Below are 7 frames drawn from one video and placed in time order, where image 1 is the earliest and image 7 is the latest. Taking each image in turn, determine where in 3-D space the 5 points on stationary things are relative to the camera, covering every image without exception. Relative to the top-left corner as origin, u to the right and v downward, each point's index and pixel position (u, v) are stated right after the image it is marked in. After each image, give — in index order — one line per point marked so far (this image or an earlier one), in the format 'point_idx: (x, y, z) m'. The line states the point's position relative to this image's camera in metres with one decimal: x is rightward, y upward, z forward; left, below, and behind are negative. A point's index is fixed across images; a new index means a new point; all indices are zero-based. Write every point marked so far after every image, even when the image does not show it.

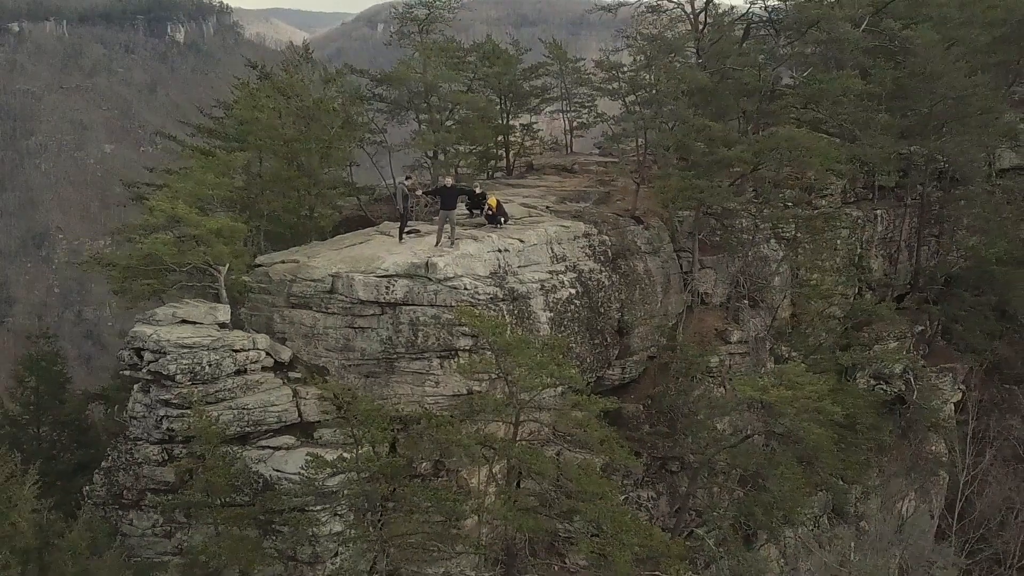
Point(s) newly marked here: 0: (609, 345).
0: (+2.1, -1.2, +14.5) m
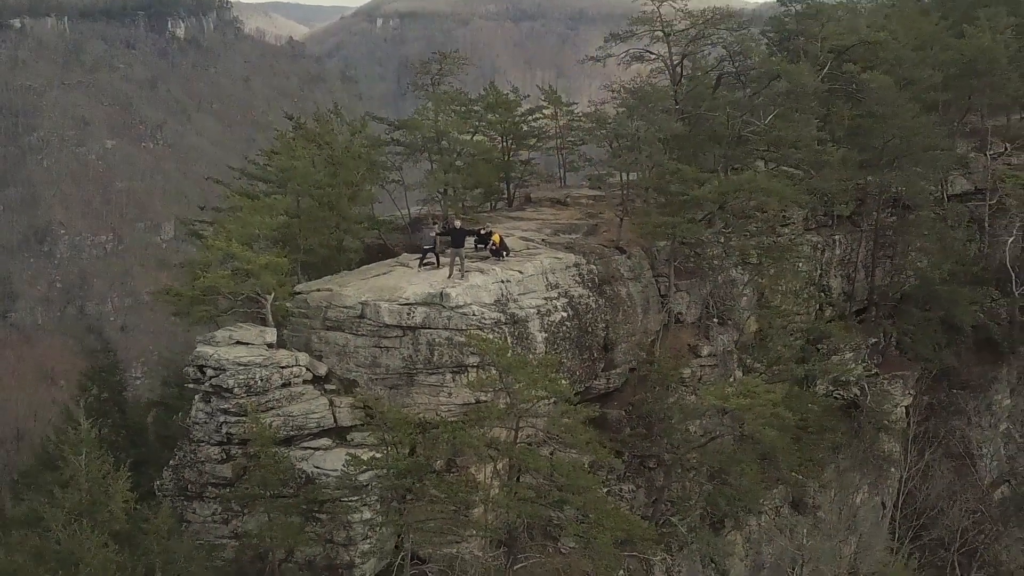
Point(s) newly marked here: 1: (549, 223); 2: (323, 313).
0: (+2.1, -1.7, +16.9) m
1: (+1.0, +1.7, +19.7) m
2: (-4.4, -0.6, +15.8) m
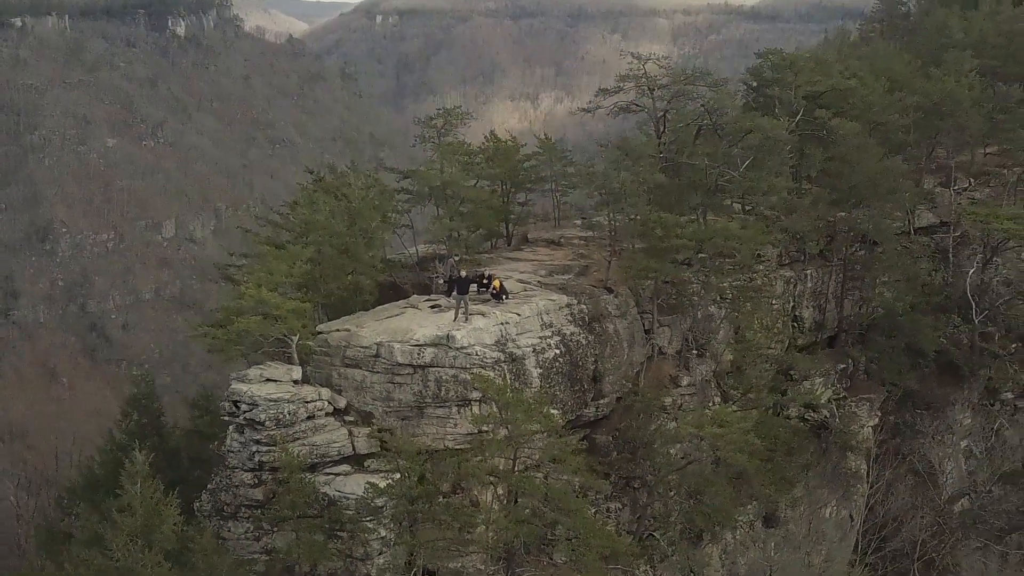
0: (+2.0, -2.8, +18.8) m
1: (+1.0, +0.7, +21.6) m
2: (-4.4, -1.7, +17.7) m
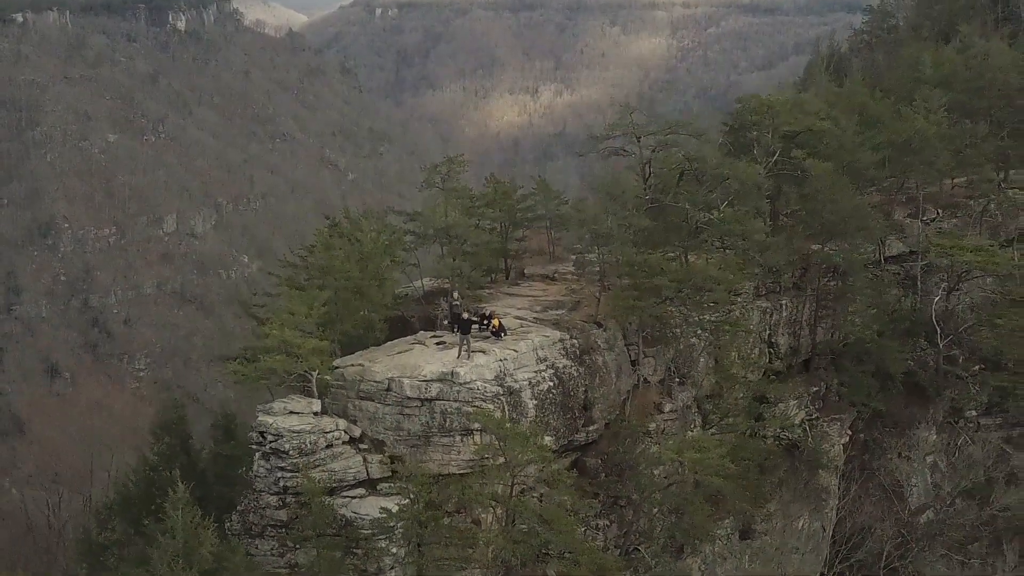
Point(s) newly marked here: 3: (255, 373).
0: (+2.0, -3.9, +20.7) m
1: (+0.9, -0.4, +23.5) m
2: (-4.5, -2.8, +19.6) m
3: (-7.3, -2.4, +19.2) m
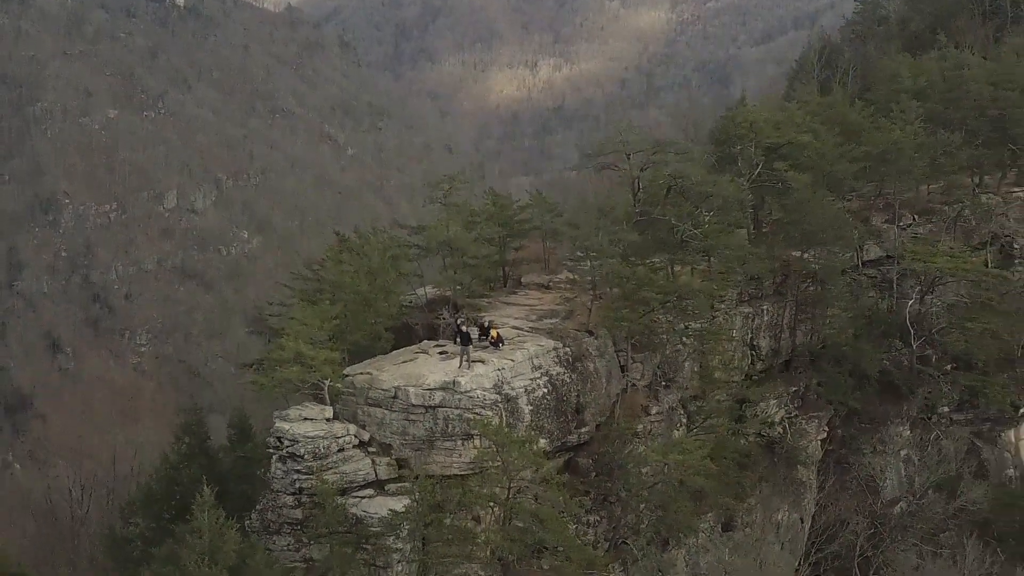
0: (+1.9, -4.3, +22.2) m
1: (+0.8, -0.7, +24.8) m
2: (-4.6, -3.3, +21.1) m
3: (-7.4, -2.9, +20.6) m
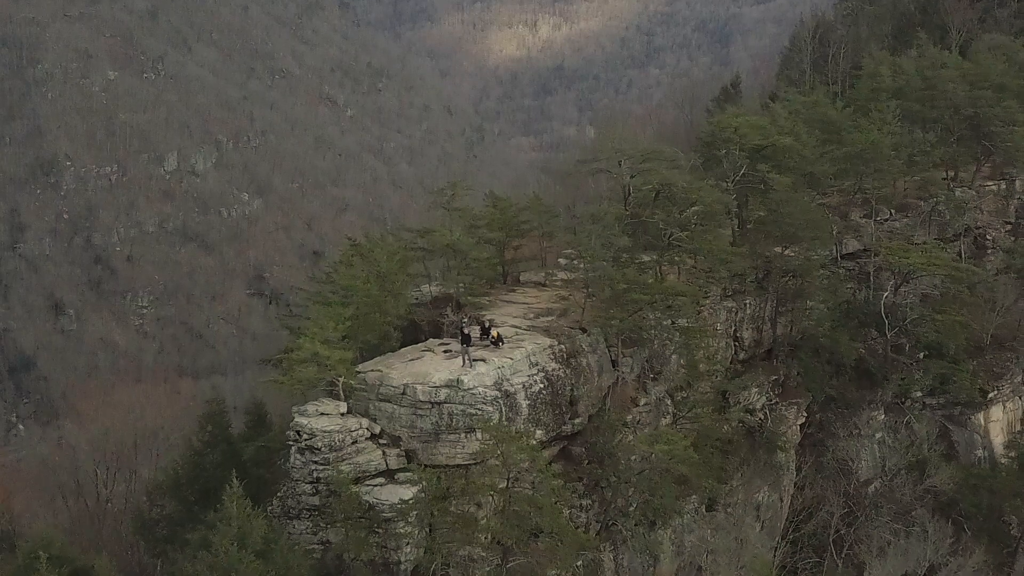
0: (+1.8, -4.4, +23.9) m
1: (+0.8, -0.6, +26.3) m
2: (-4.6, -3.4, +22.7) m
3: (-7.4, -3.0, +22.2) m
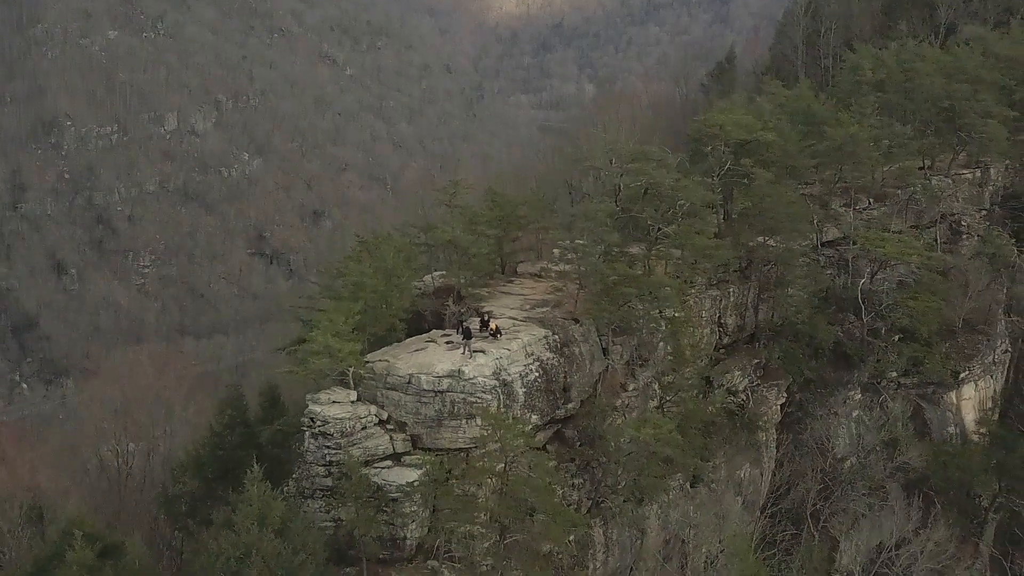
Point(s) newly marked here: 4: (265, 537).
0: (+1.7, -4.1, +25.5) m
1: (+0.6, -0.3, +27.7) m
2: (-4.8, -3.3, +24.2) m
3: (-7.5, -3.0, +23.8) m
4: (-7.0, -7.1, +19.1) m
